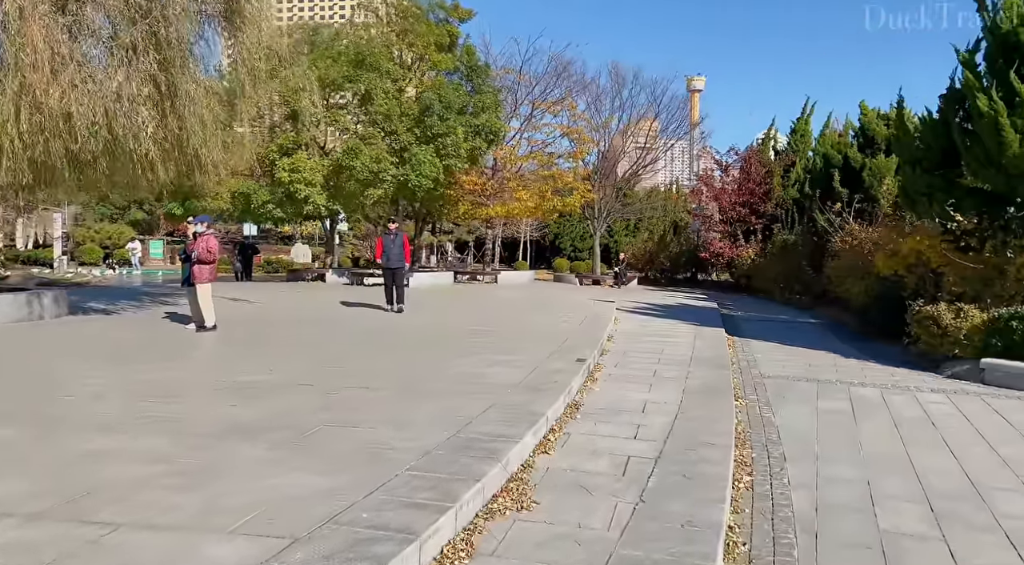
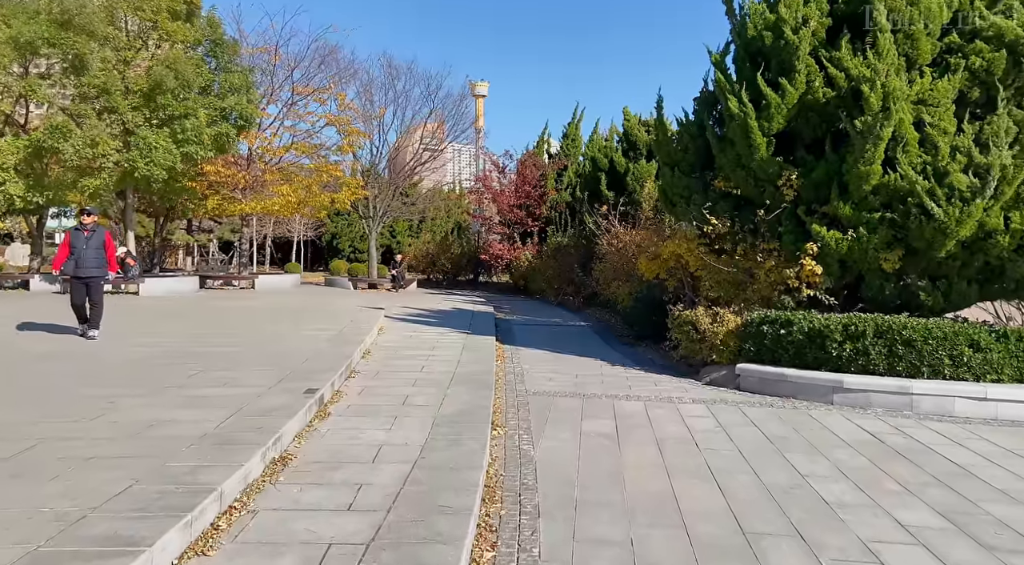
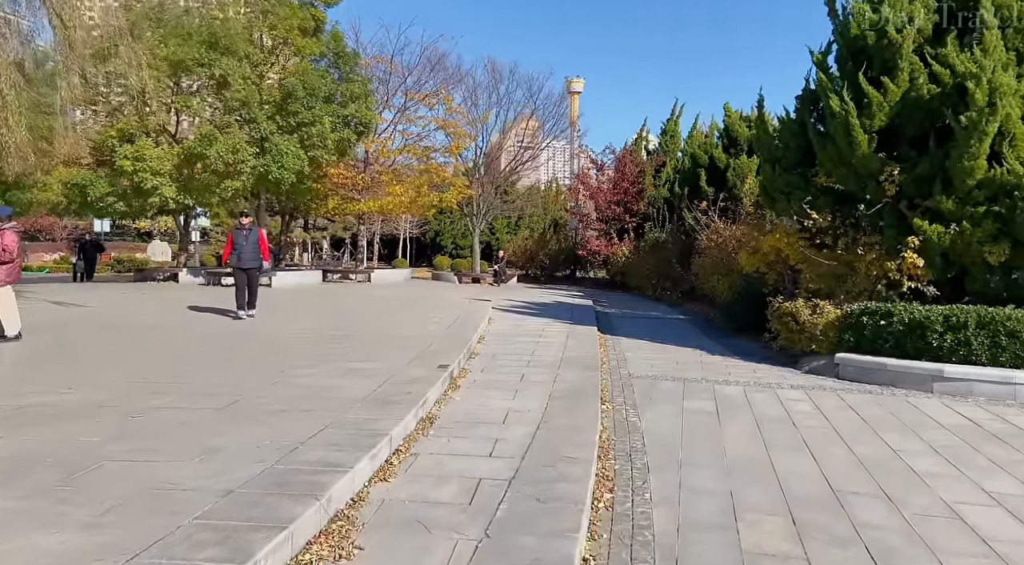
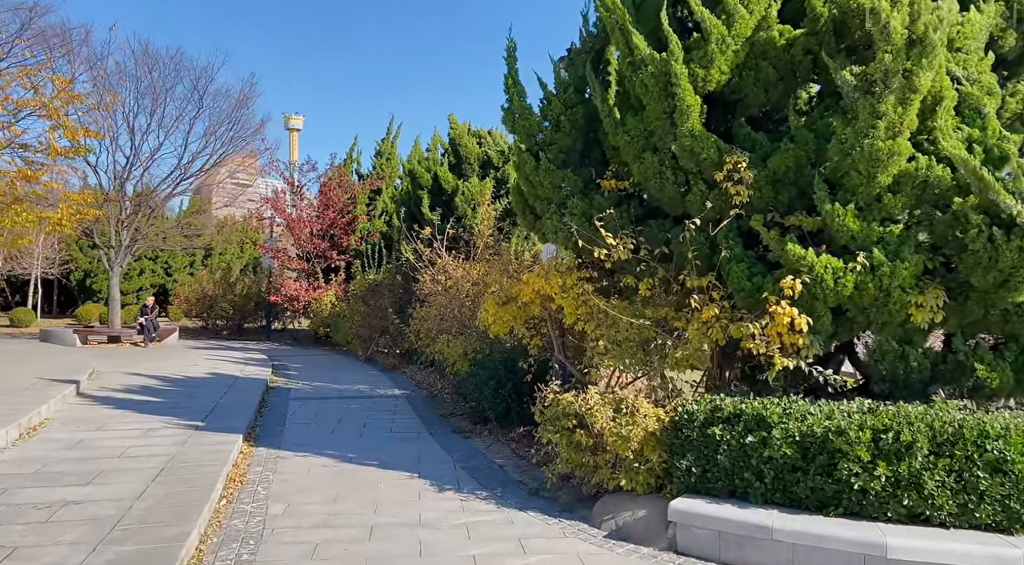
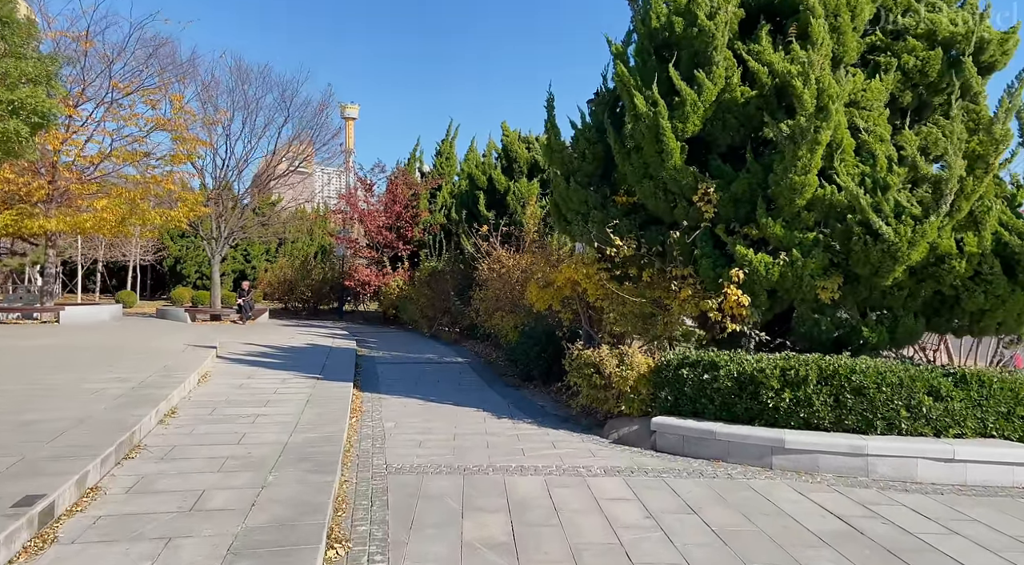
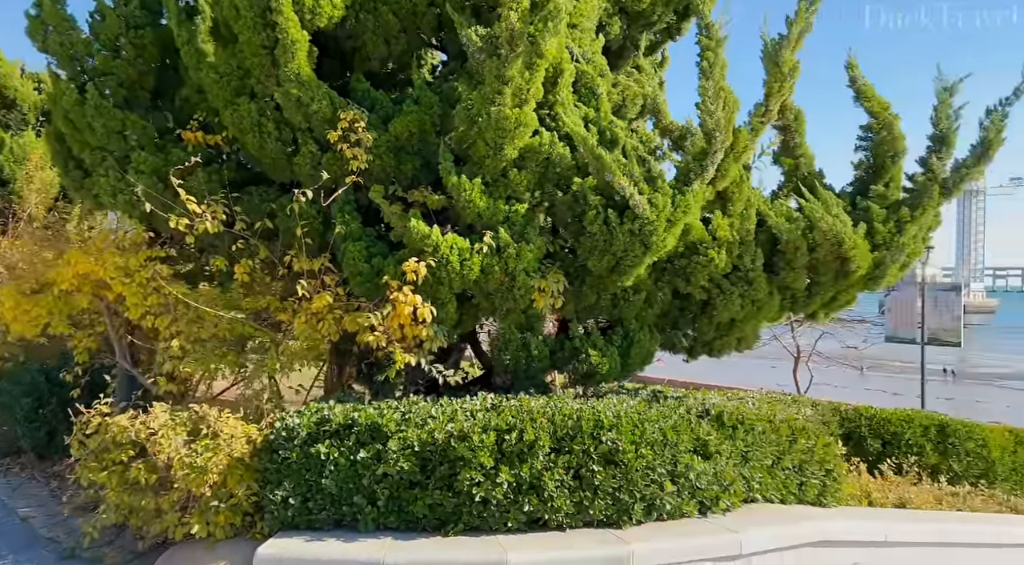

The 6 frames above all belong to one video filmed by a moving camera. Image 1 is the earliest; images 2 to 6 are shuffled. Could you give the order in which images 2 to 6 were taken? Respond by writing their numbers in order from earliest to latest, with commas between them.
3, 2, 5, 4, 6
